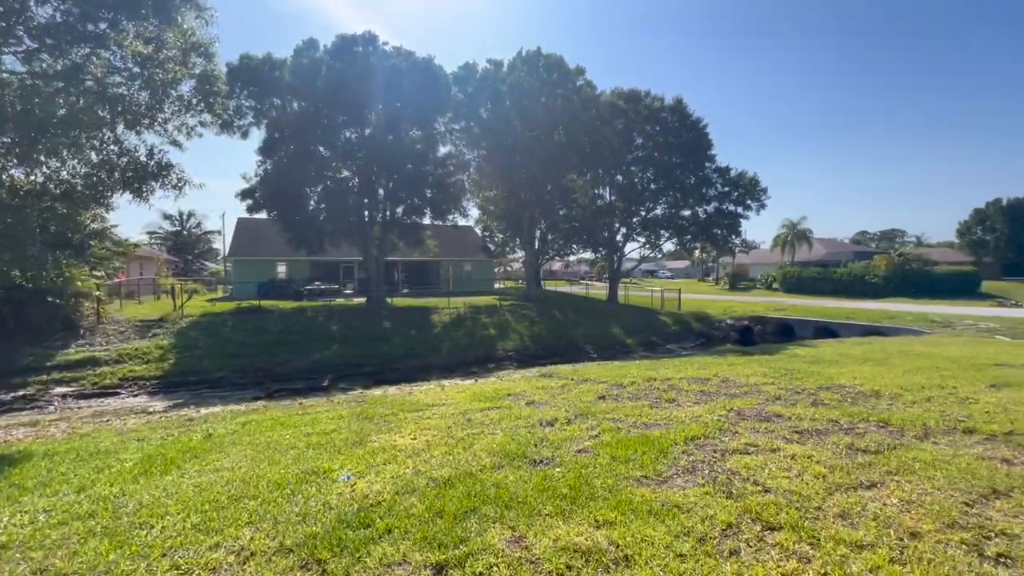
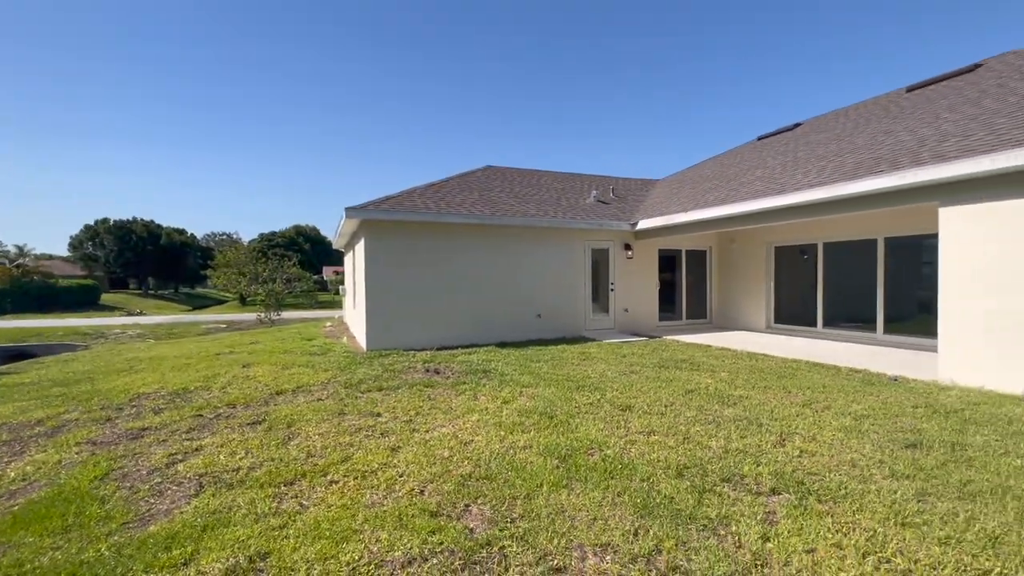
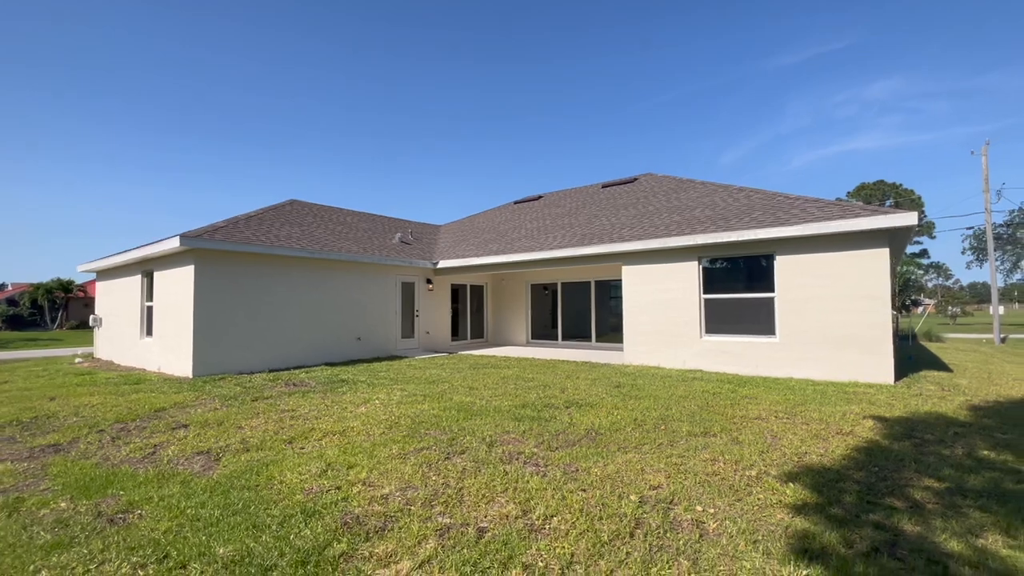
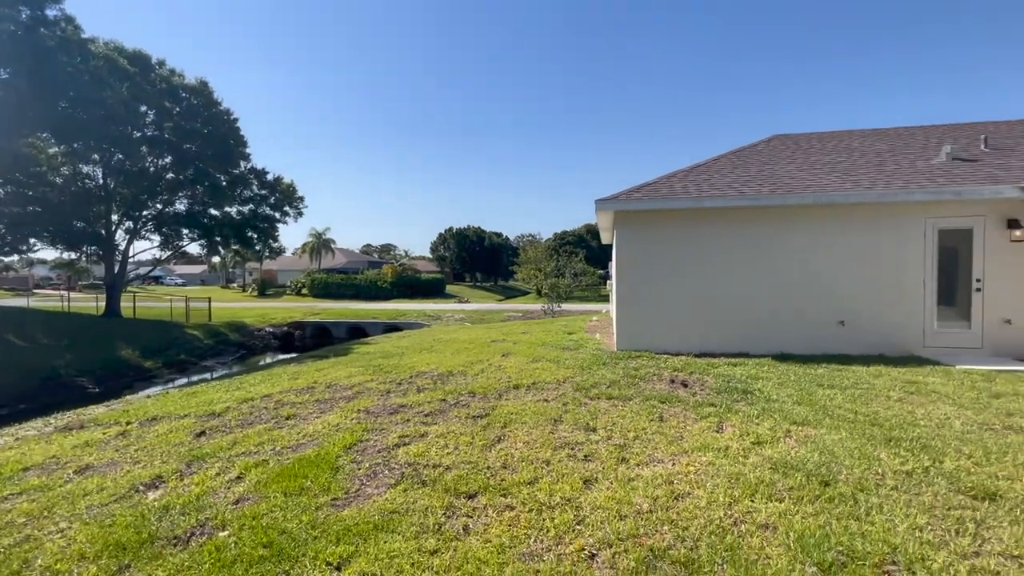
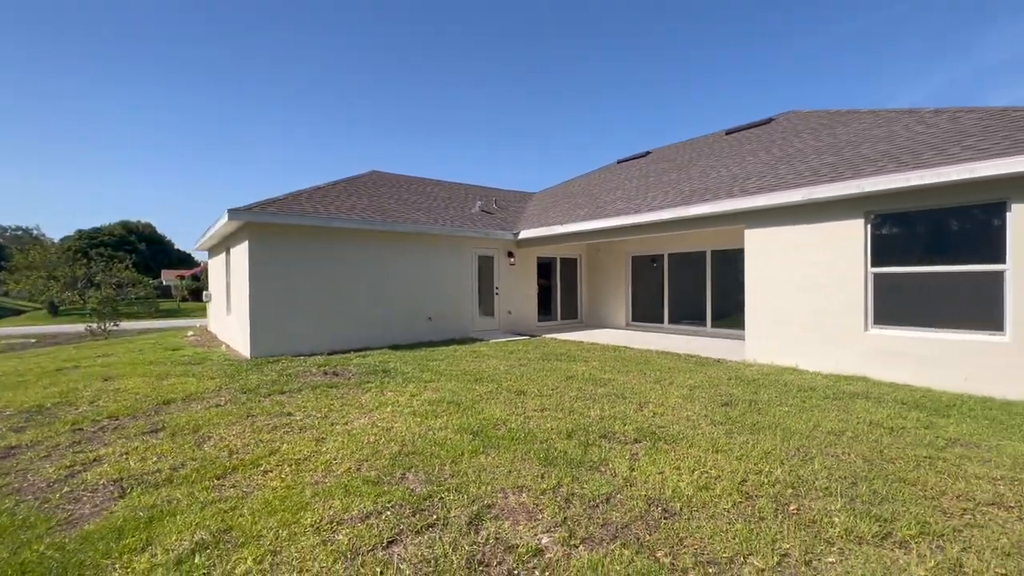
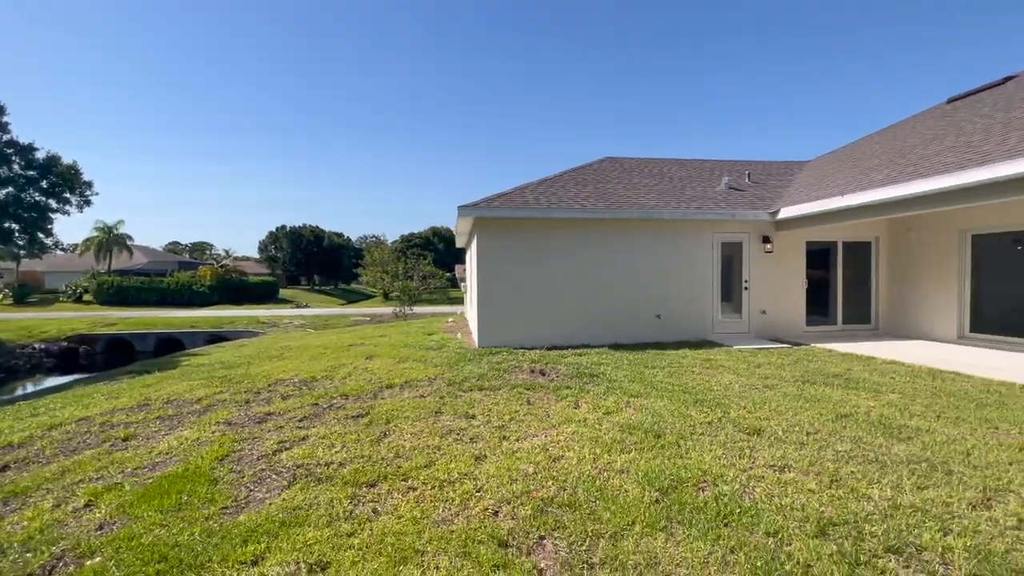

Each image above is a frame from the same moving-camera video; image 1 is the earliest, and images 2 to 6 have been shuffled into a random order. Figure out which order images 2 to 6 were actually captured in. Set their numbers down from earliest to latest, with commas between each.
4, 6, 2, 5, 3
